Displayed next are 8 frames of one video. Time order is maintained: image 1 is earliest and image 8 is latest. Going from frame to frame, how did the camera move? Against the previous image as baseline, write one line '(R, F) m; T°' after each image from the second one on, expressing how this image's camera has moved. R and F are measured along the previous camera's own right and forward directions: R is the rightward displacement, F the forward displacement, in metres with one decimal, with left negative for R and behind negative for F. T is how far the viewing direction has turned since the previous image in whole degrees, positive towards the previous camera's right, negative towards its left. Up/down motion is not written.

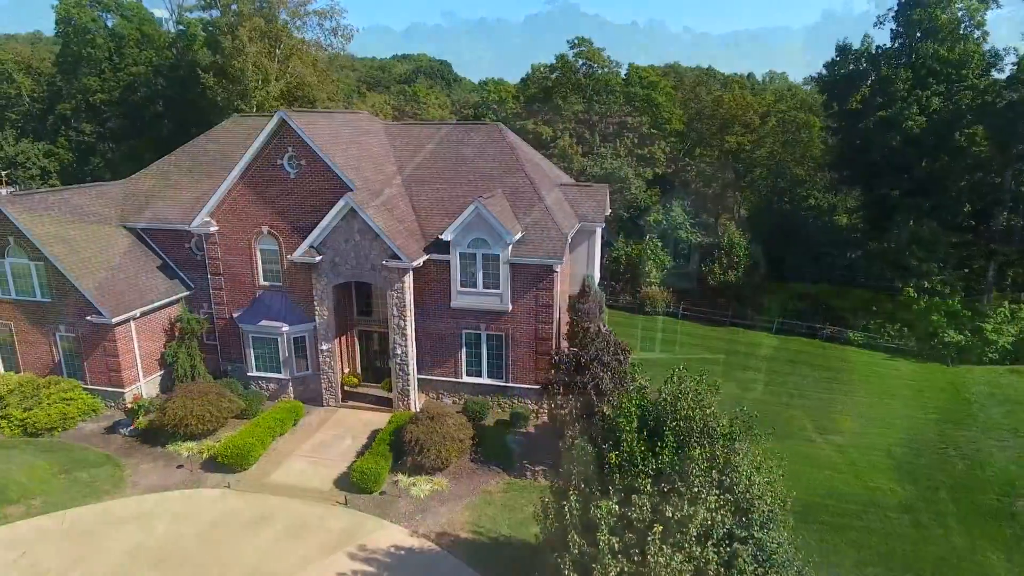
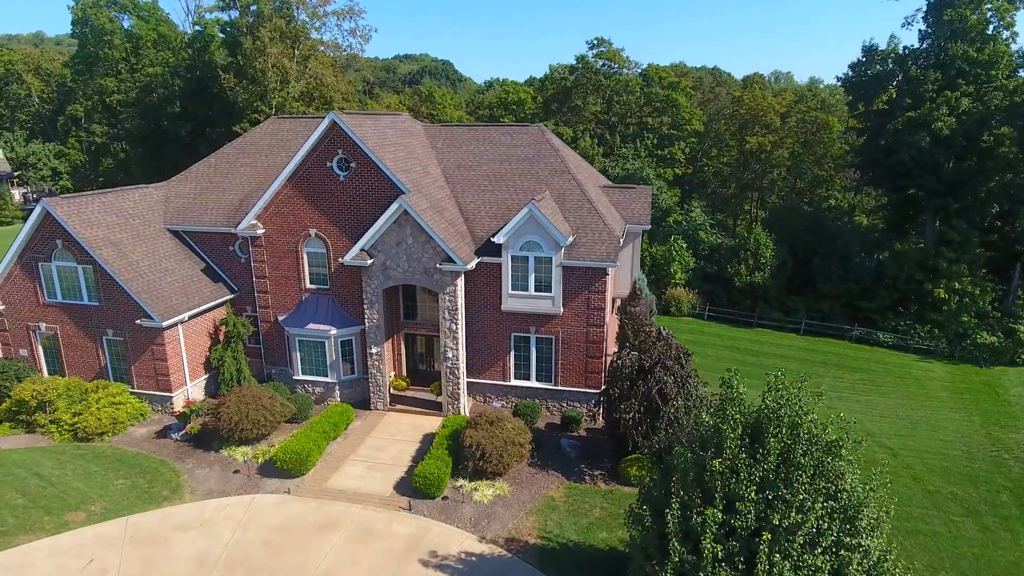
(-1.8, +0.1) m; 0°
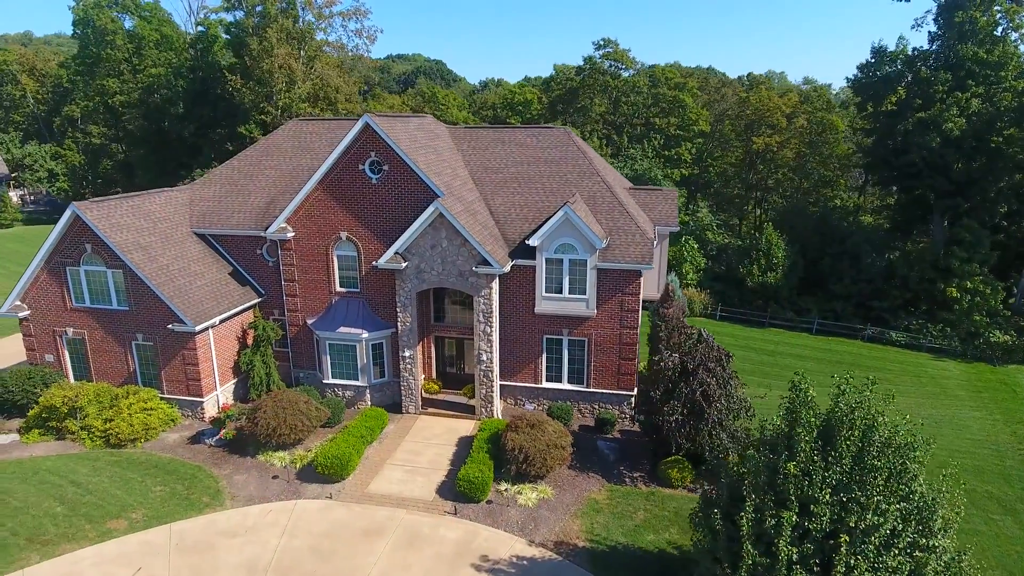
(-1.5, 0.0) m; +1°
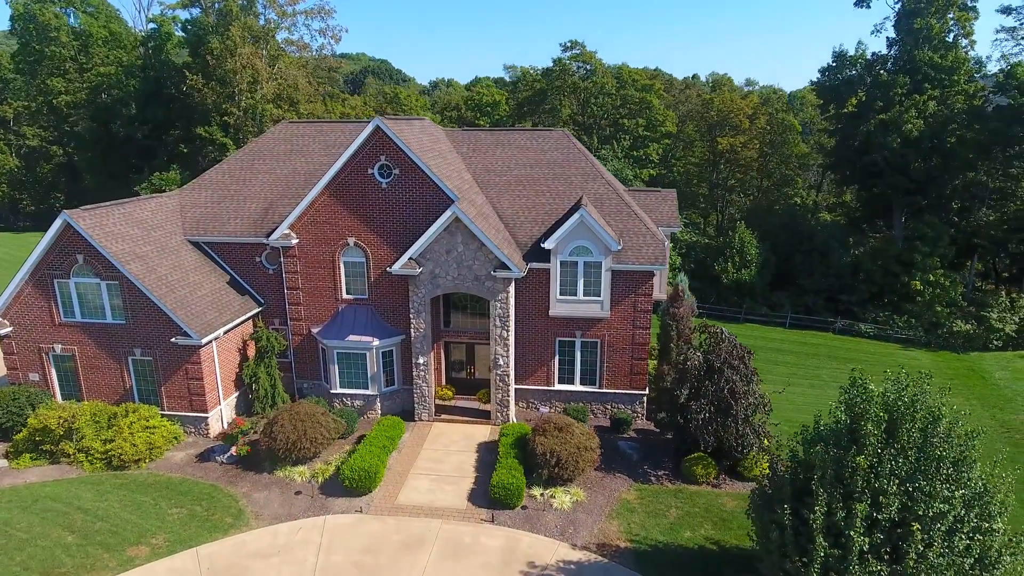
(-2.3, +0.2) m; +5°
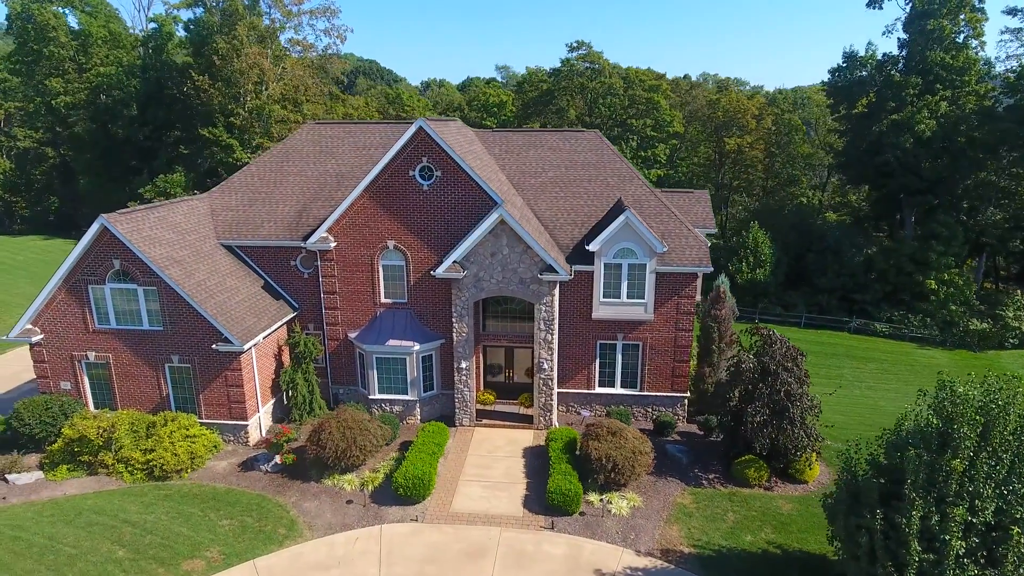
(-1.9, +0.3) m; +1°
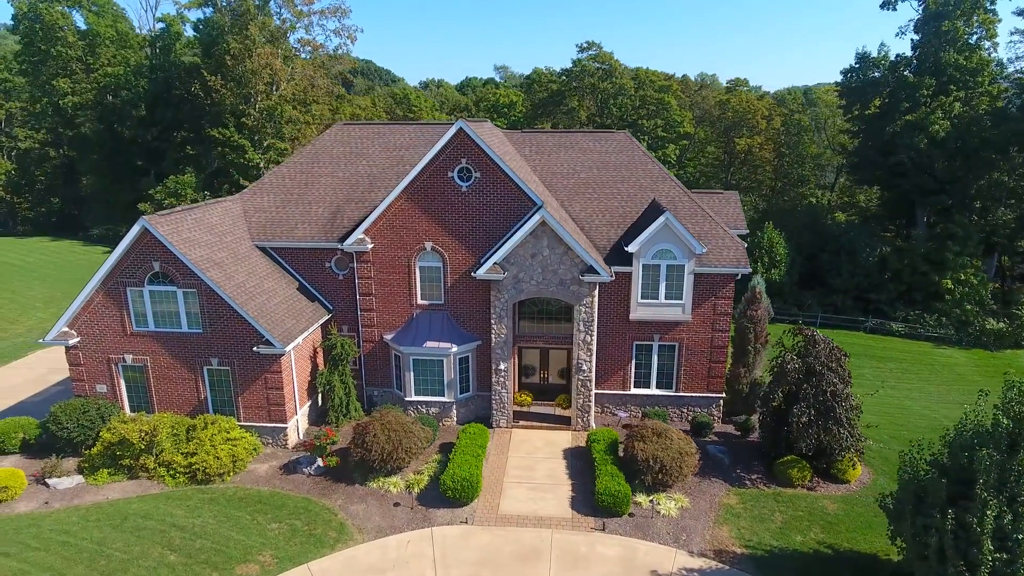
(-1.5, 0.0) m; +1°
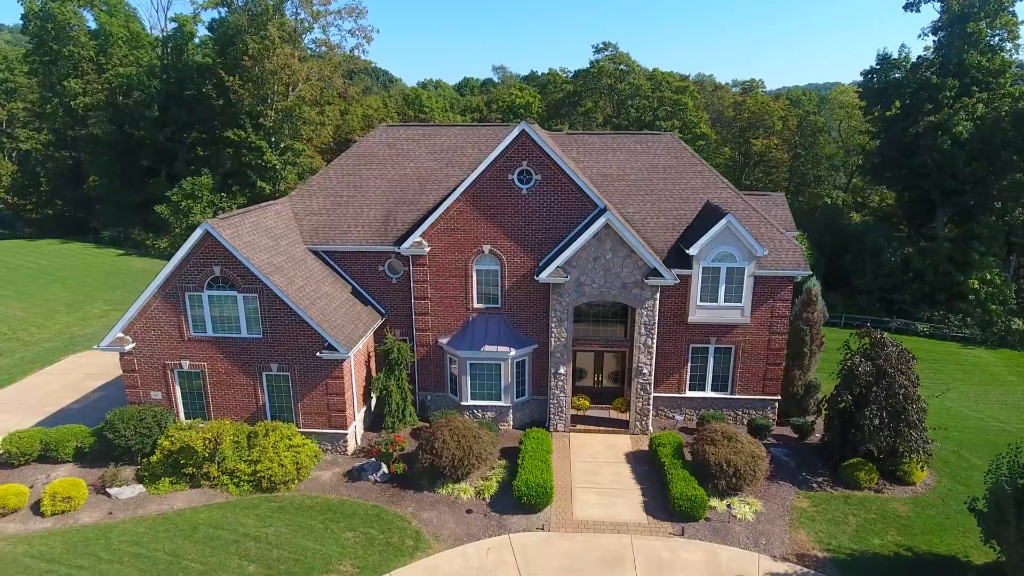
(-2.3, +0.2) m; +1°
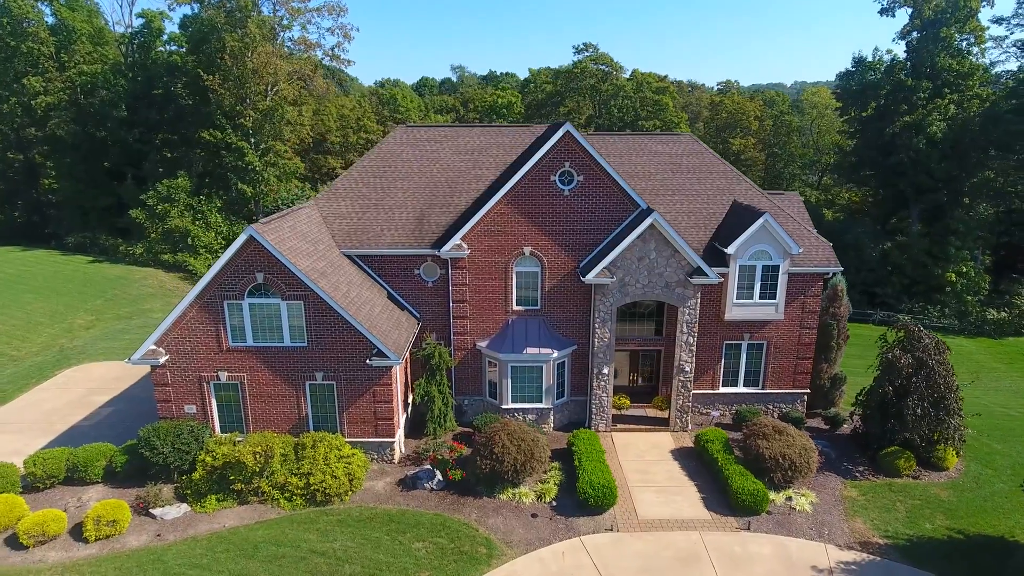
(-3.1, +0.2) m; +4°
